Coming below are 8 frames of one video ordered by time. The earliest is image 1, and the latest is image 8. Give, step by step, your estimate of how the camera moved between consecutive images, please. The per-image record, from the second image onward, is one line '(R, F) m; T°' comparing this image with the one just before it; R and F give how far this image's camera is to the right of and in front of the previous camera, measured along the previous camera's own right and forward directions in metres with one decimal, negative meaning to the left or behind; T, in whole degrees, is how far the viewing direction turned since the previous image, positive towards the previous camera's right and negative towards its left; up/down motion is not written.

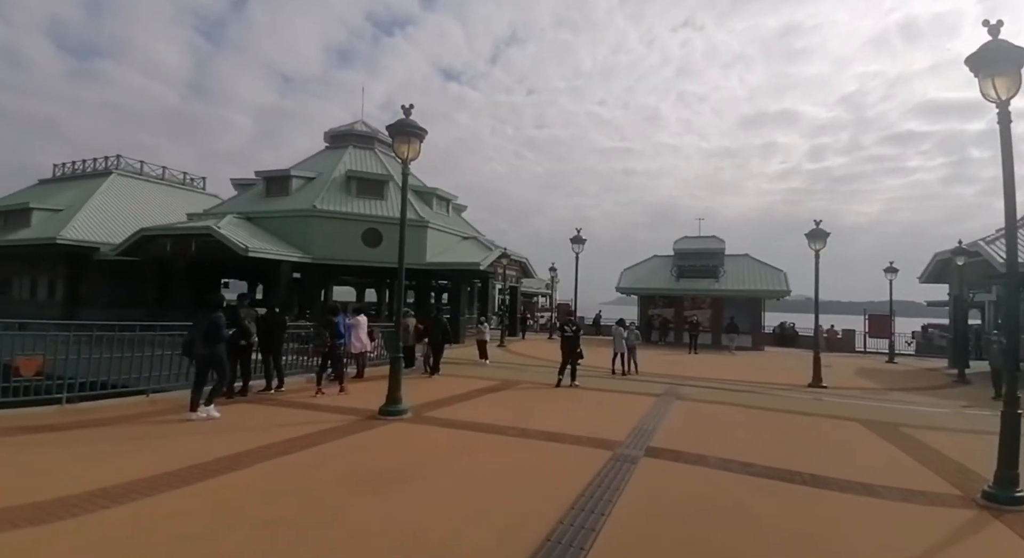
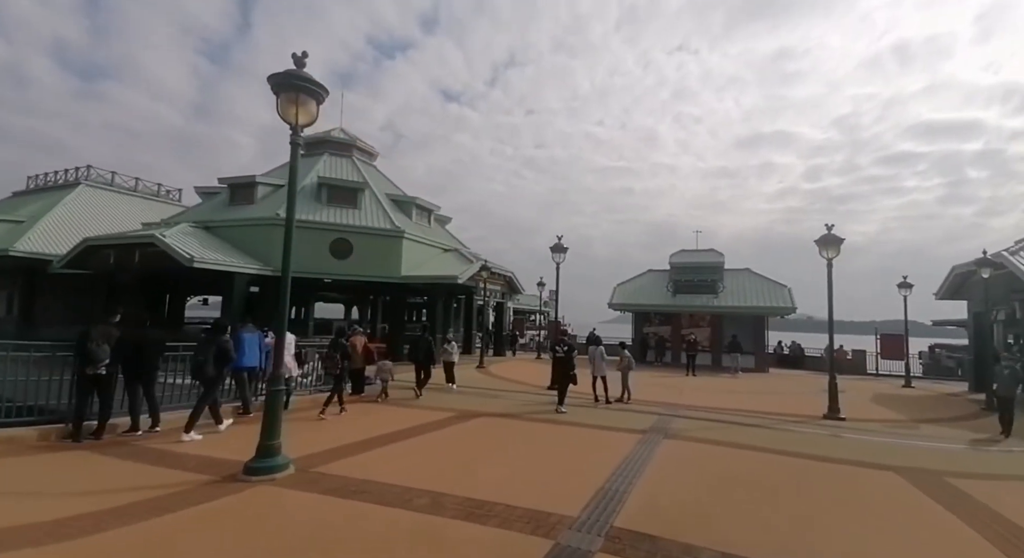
(+0.9, +2.0) m; 0°
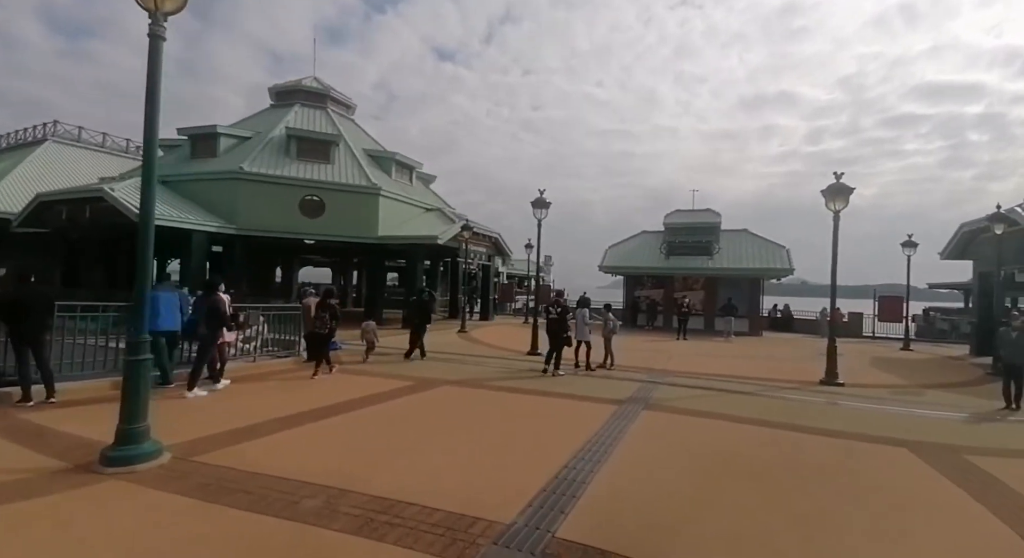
(+0.6, +1.2) m; 0°
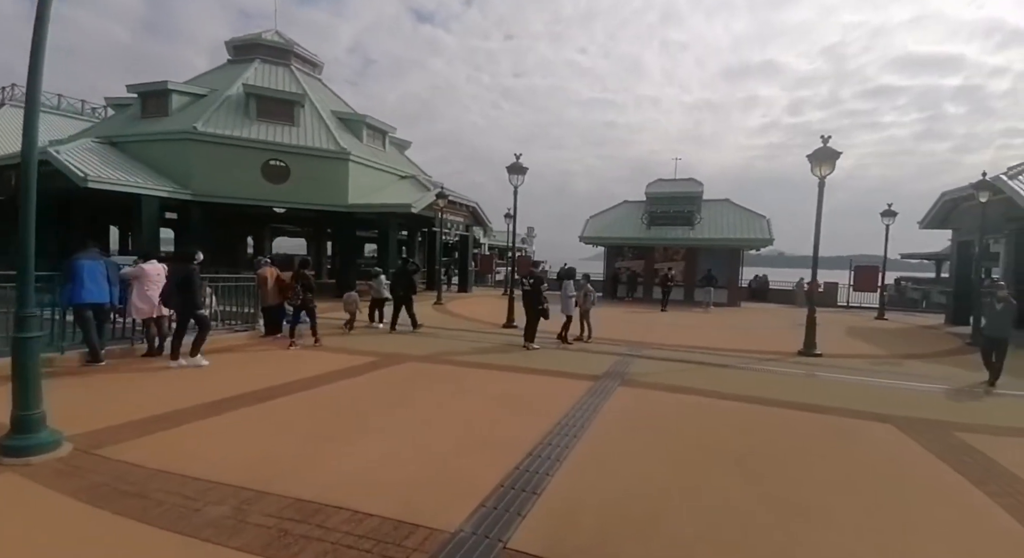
(+0.2, +0.6) m; +2°
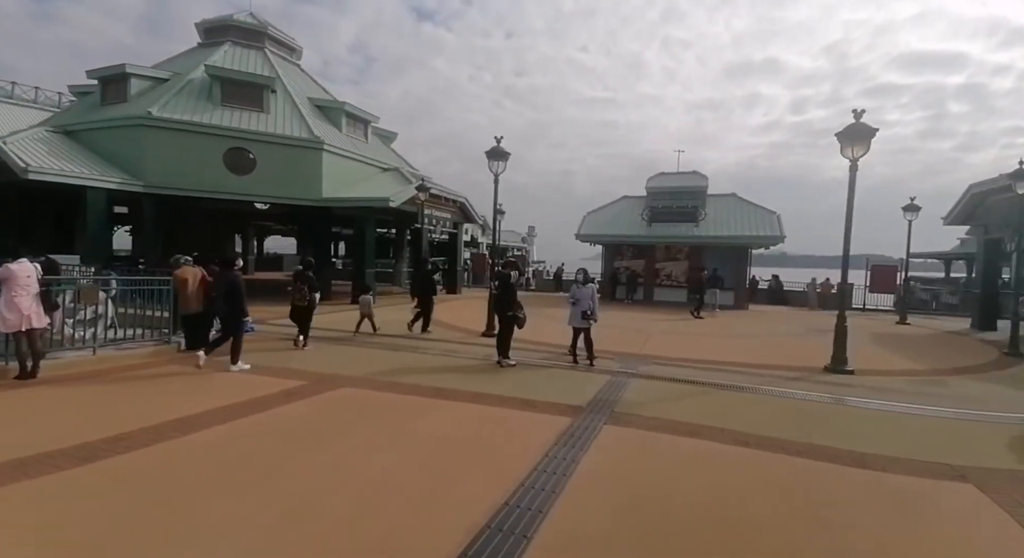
(+0.5, +1.7) m; 0°
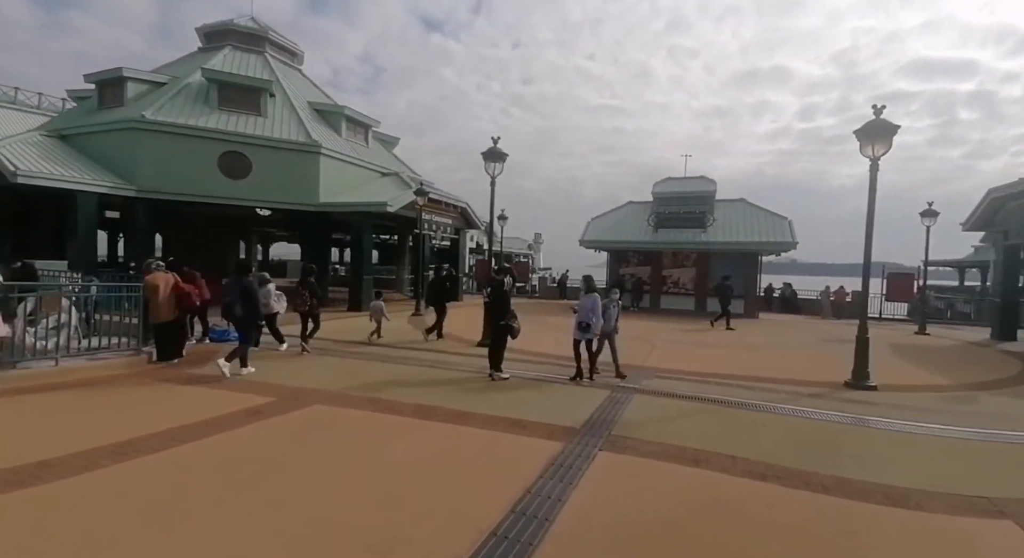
(+0.2, +0.6) m; -1°
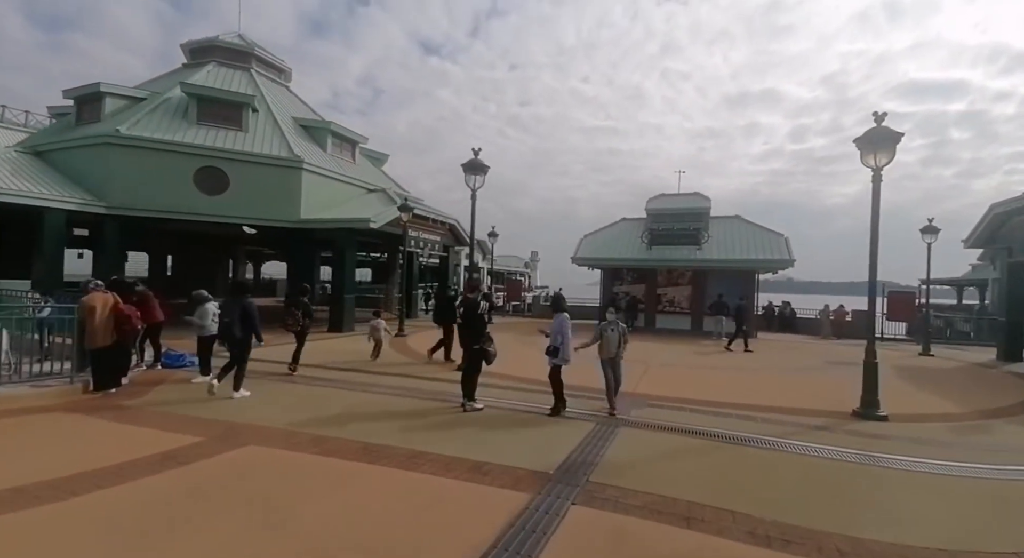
(+0.3, +0.7) m; 0°
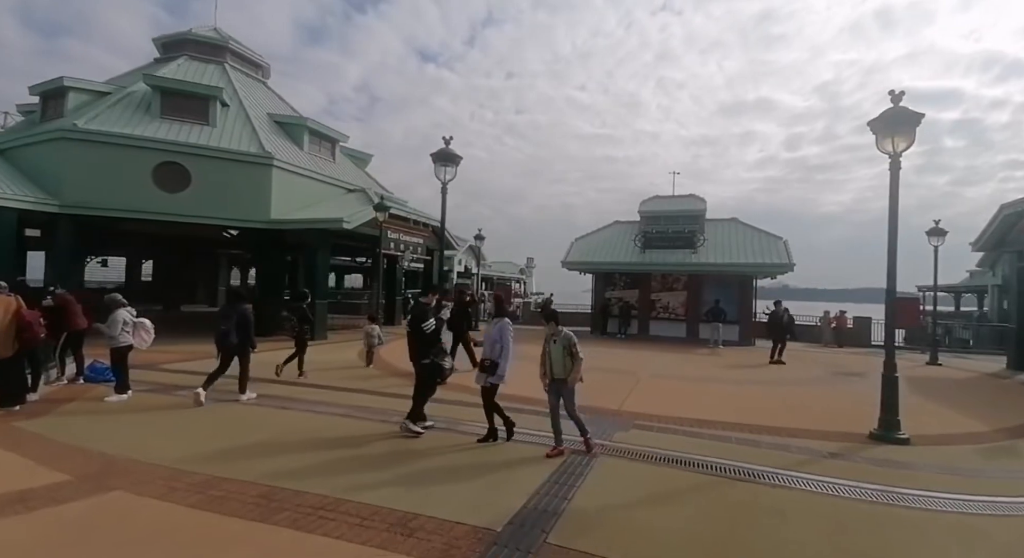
(+0.4, +1.1) m; 0°
